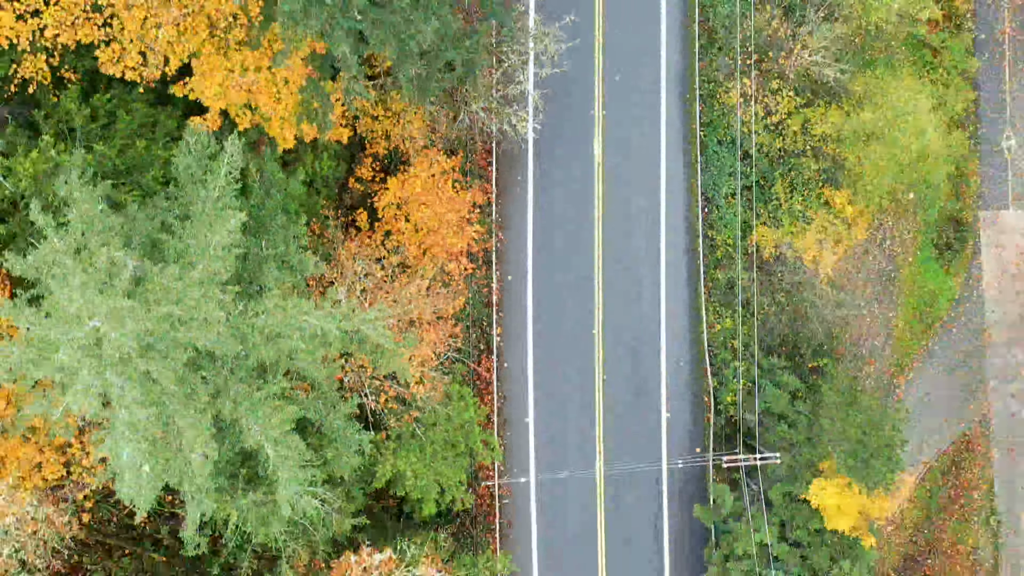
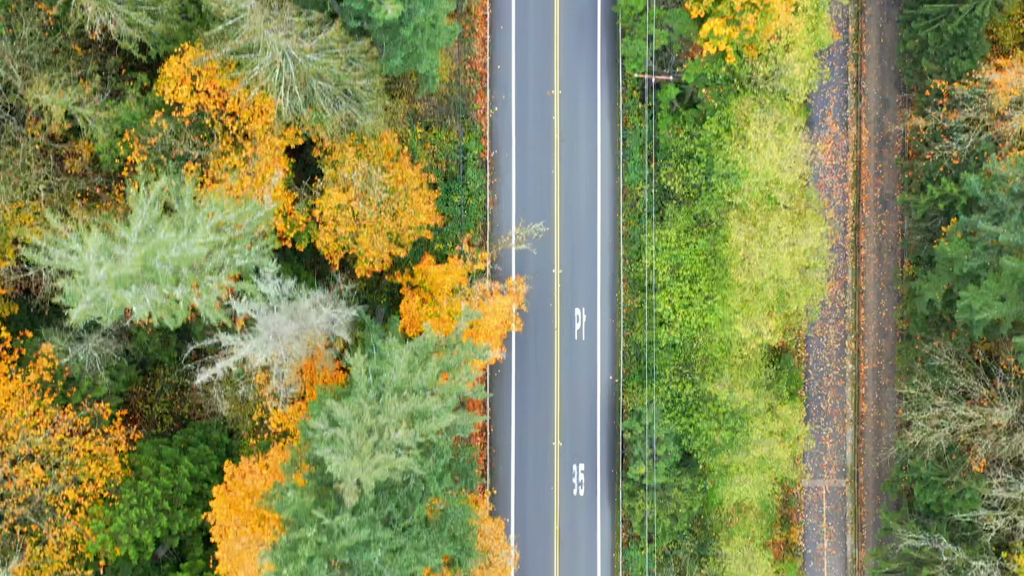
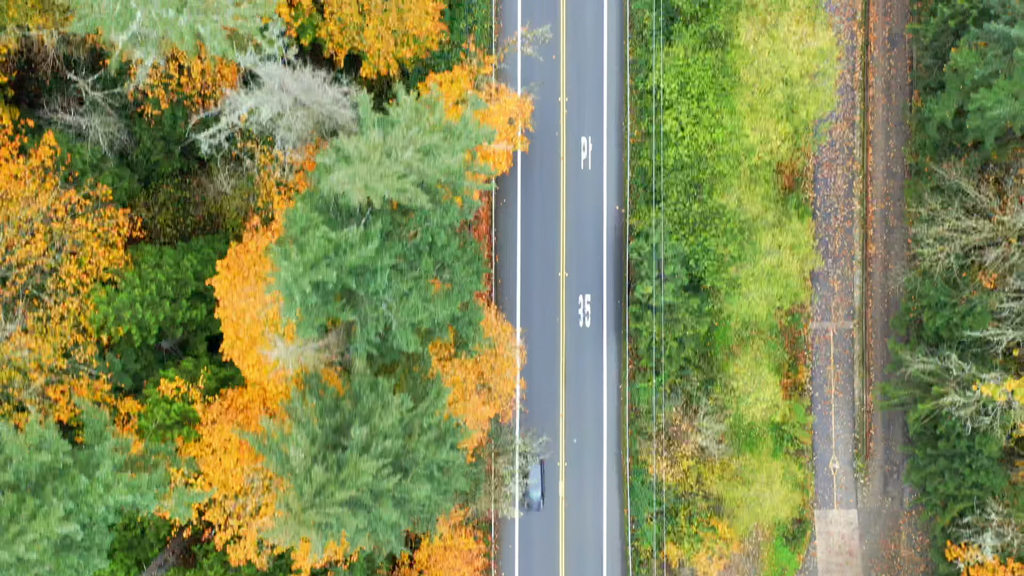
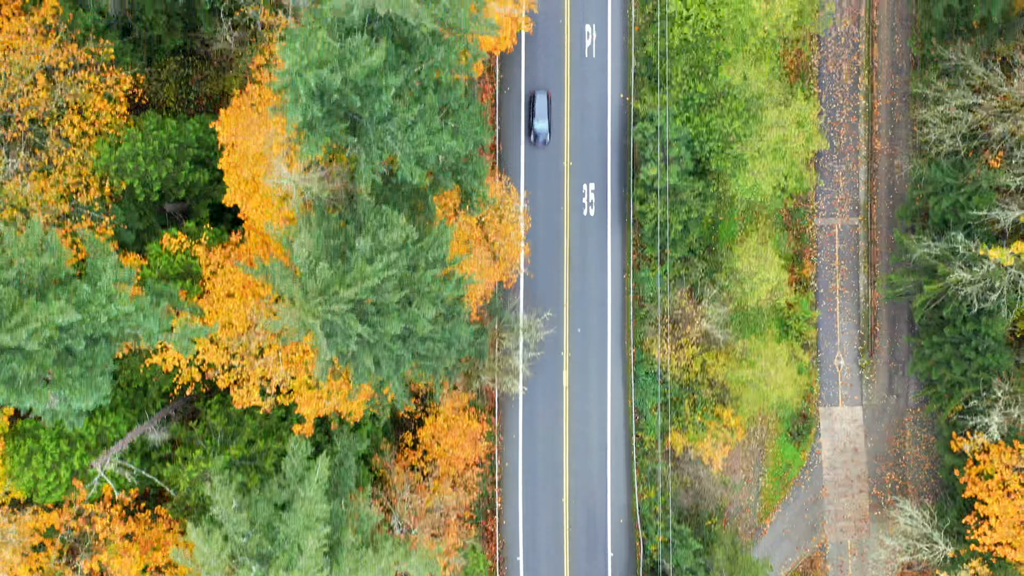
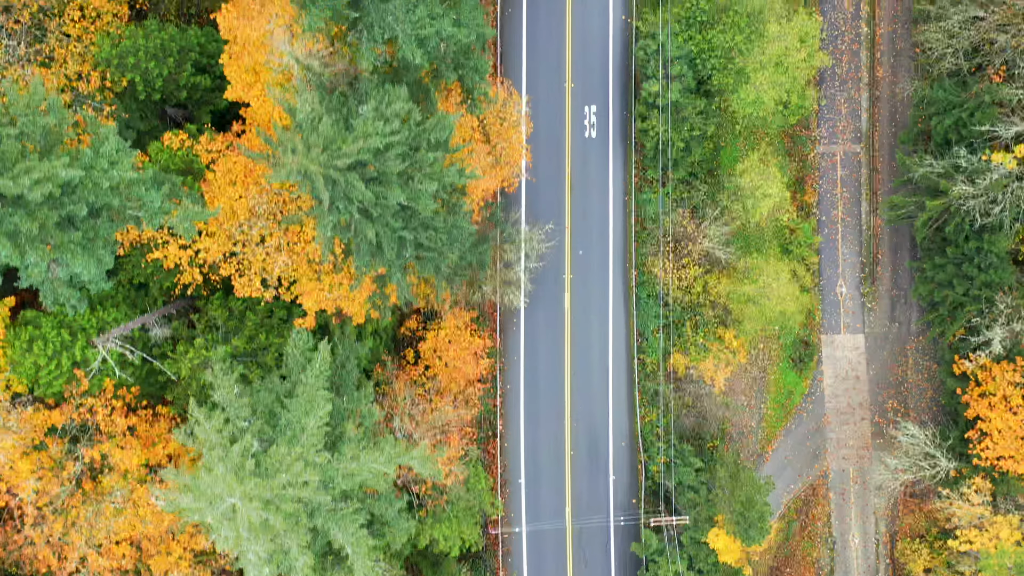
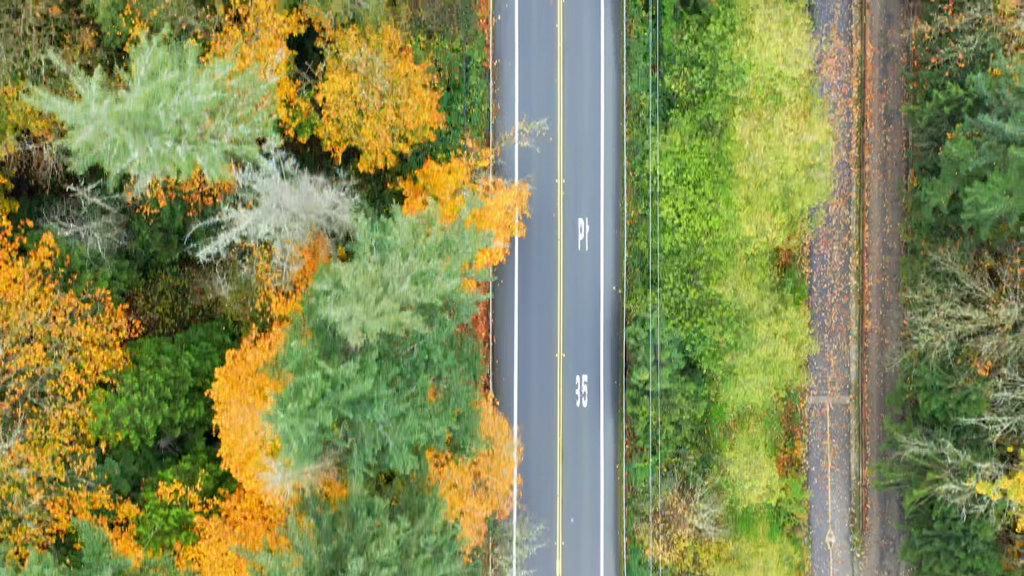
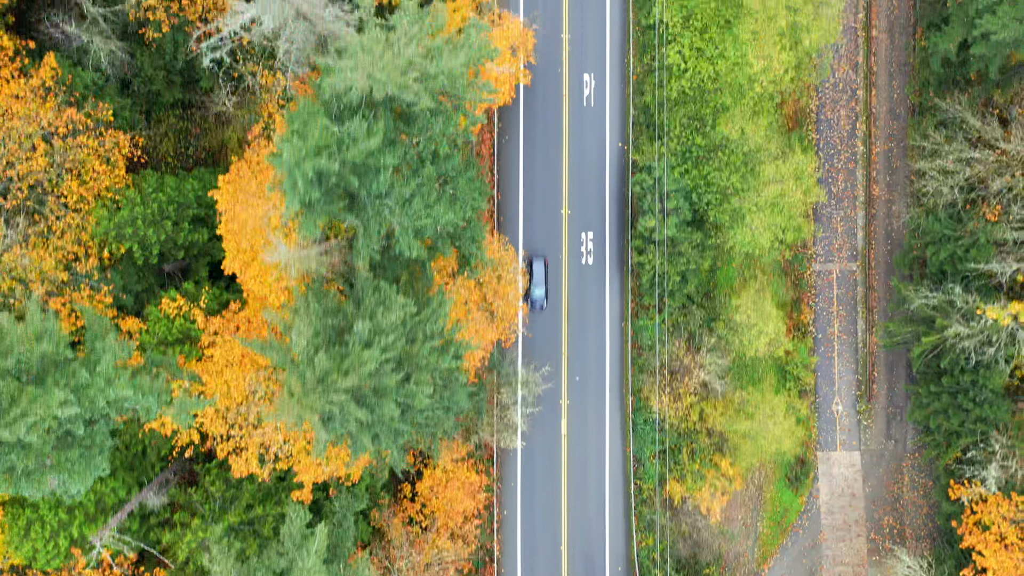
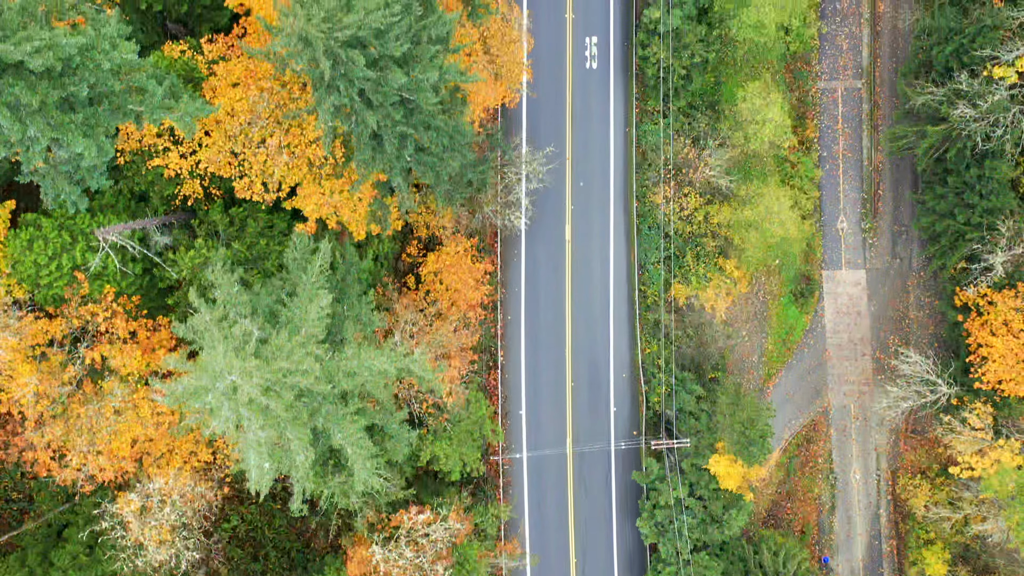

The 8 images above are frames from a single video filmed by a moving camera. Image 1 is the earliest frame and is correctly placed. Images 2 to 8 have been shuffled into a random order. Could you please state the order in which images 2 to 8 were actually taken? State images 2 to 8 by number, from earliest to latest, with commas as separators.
8, 5, 4, 7, 3, 6, 2
